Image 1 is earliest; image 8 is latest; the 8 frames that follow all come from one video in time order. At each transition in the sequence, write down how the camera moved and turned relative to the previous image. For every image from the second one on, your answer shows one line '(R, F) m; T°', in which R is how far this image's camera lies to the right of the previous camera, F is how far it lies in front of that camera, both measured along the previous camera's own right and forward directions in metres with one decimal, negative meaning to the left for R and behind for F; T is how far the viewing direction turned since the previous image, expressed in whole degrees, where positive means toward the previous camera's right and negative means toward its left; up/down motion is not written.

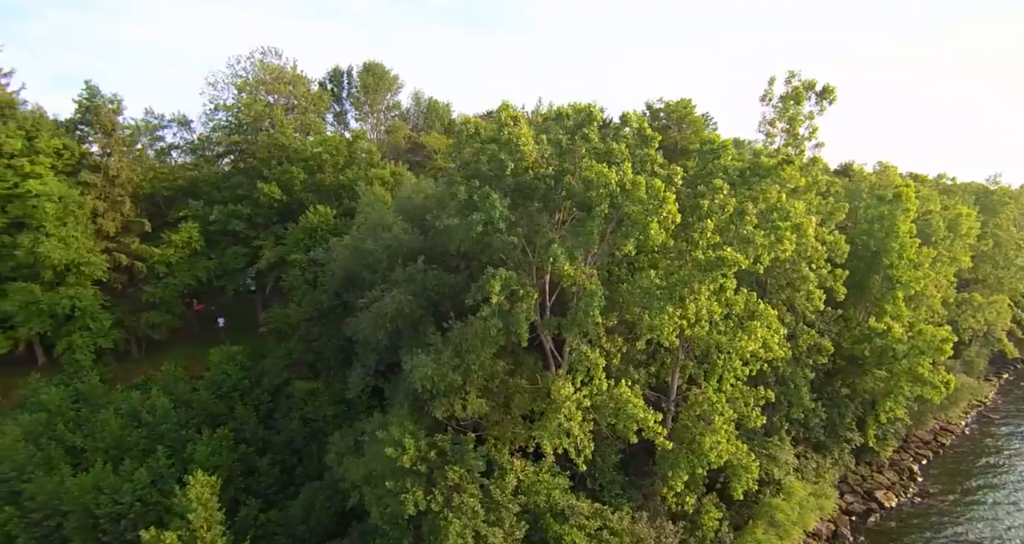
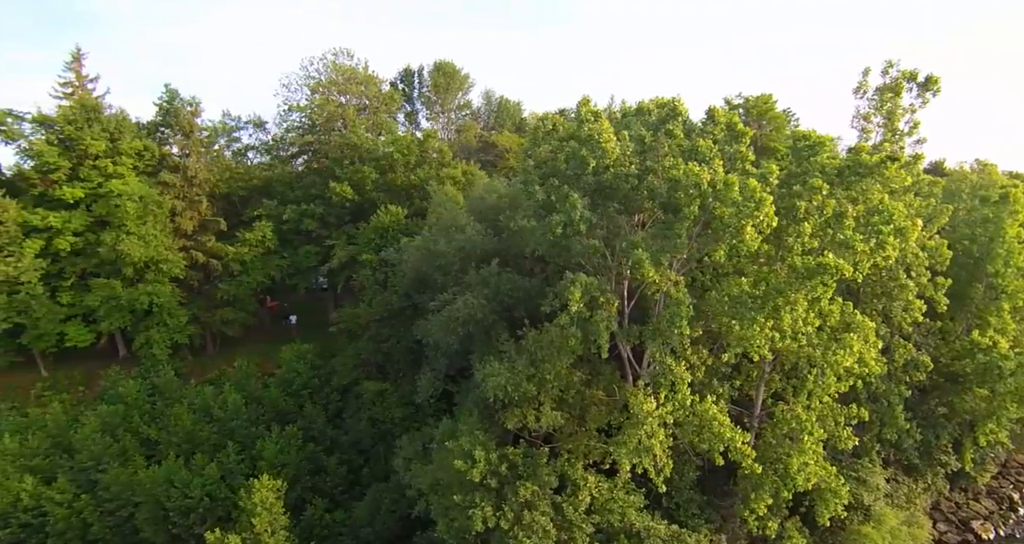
(-0.4, +1.0) m; -5°
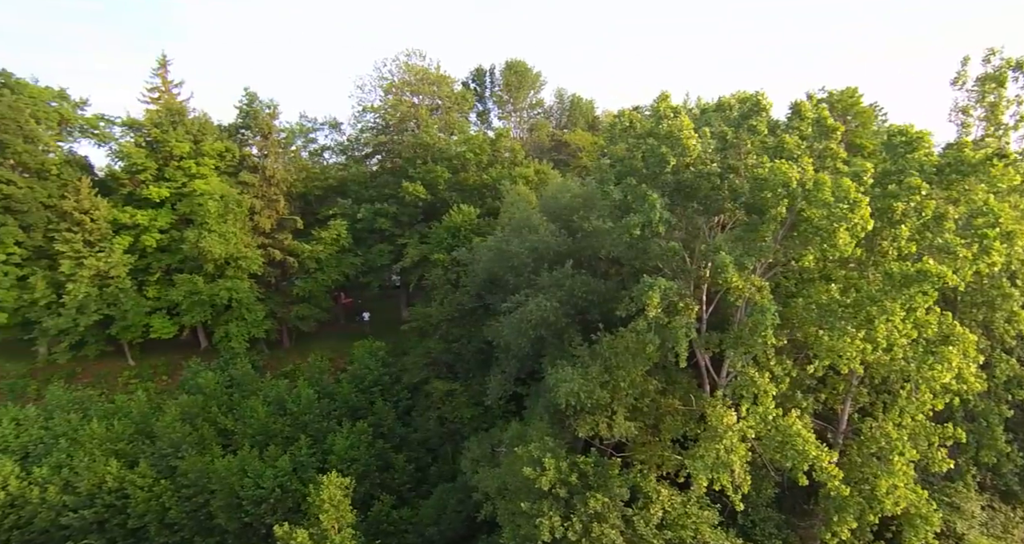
(-0.1, +0.5) m; -6°
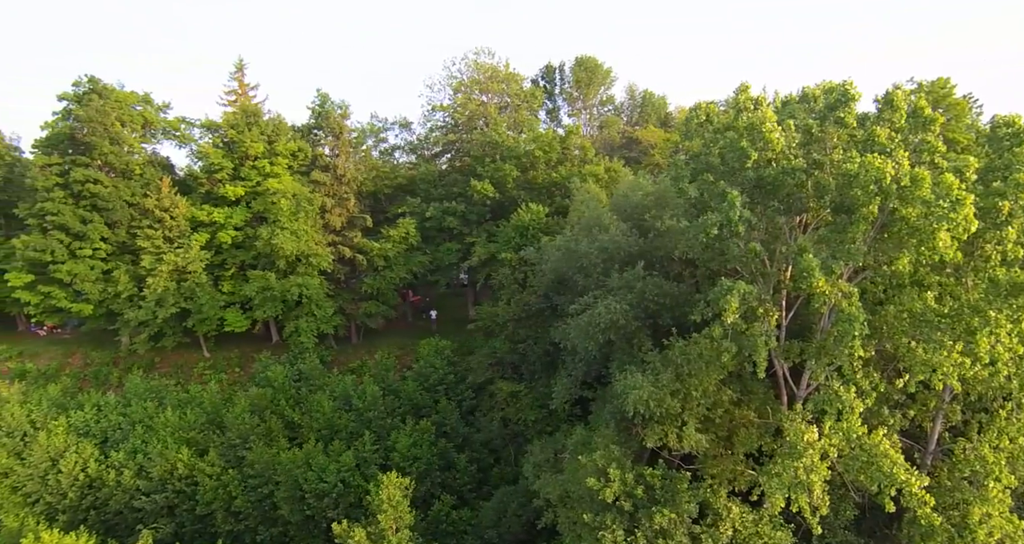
(0.0, +0.6) m; -6°
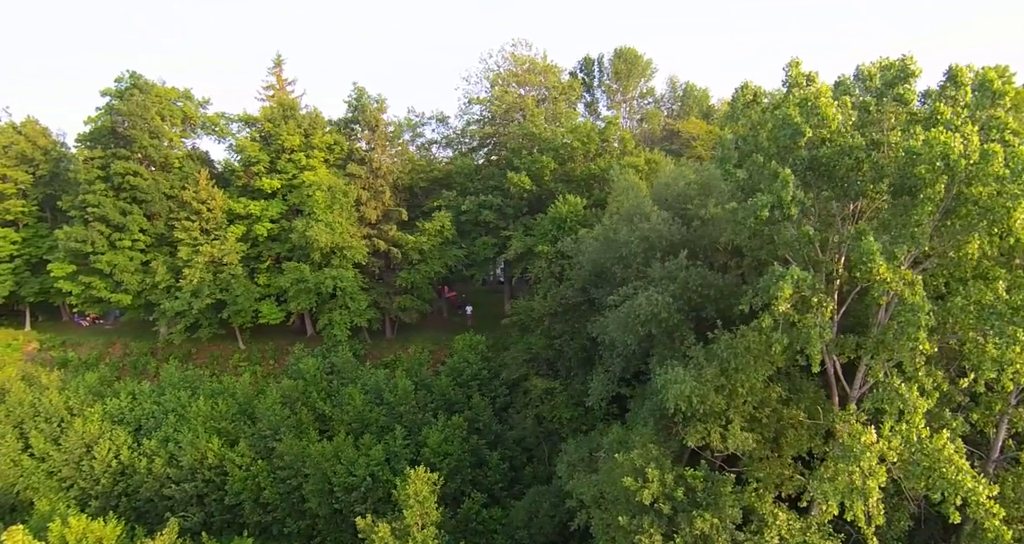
(+0.1, +0.8) m; -3°
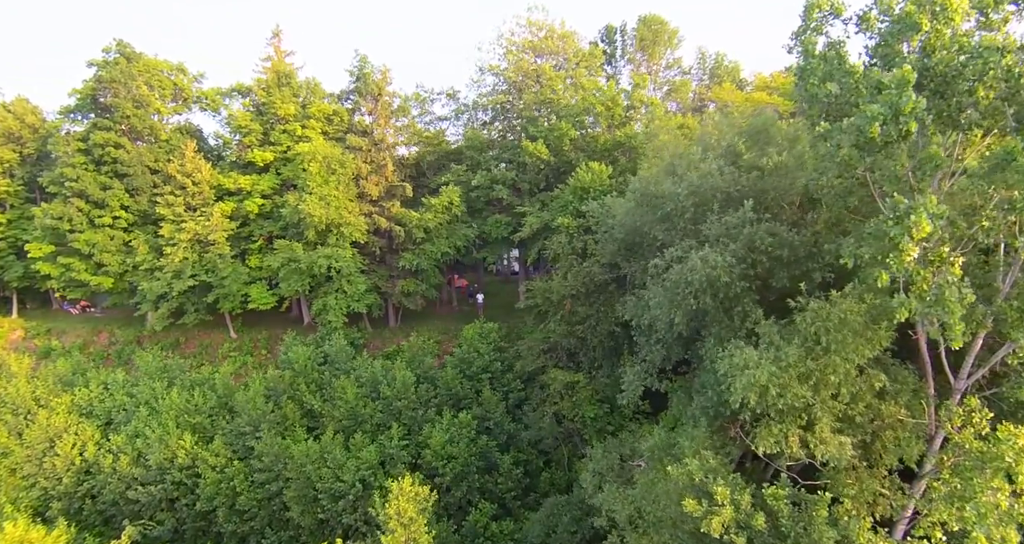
(0.0, +3.5) m; -1°
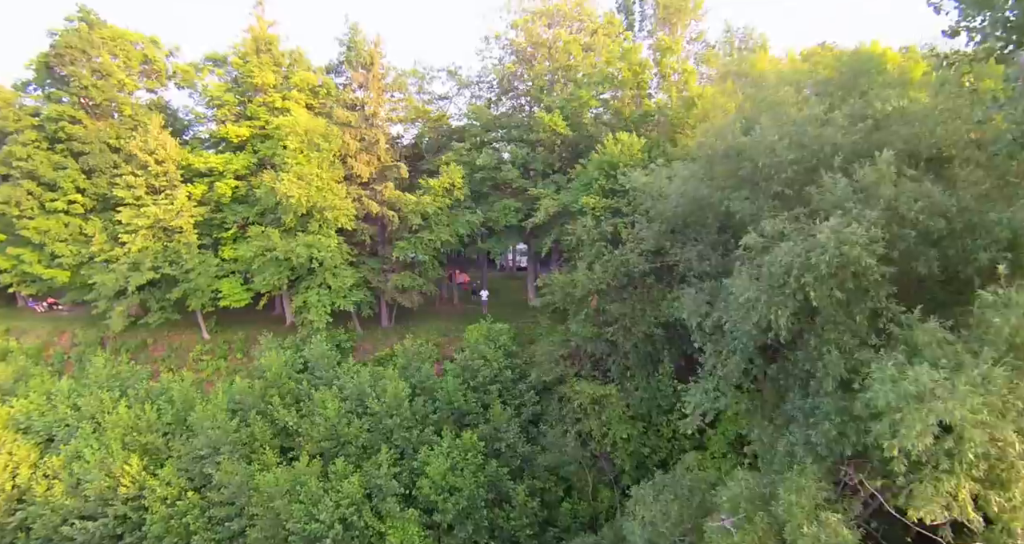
(-0.4, +3.9) m; 0°
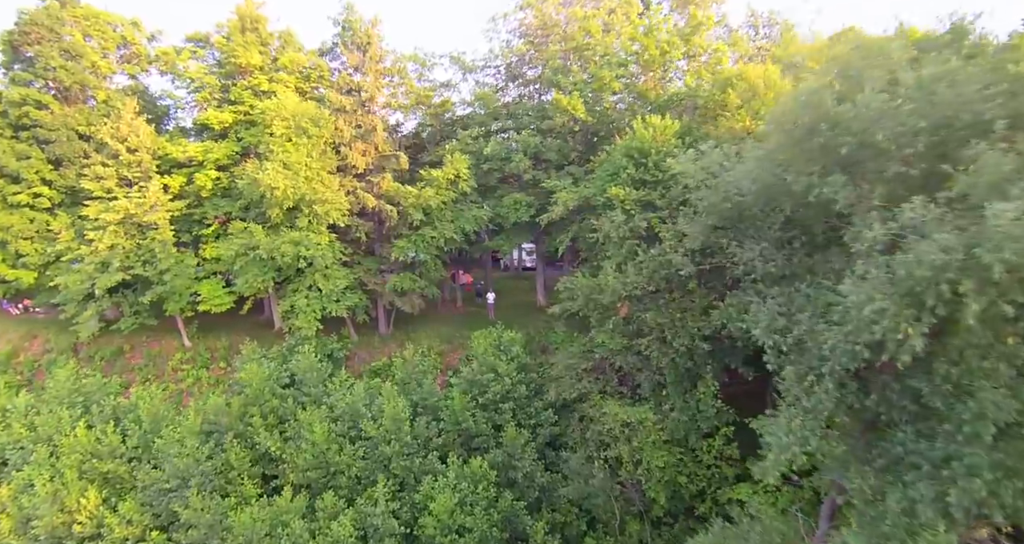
(-0.4, +2.5) m; 0°
